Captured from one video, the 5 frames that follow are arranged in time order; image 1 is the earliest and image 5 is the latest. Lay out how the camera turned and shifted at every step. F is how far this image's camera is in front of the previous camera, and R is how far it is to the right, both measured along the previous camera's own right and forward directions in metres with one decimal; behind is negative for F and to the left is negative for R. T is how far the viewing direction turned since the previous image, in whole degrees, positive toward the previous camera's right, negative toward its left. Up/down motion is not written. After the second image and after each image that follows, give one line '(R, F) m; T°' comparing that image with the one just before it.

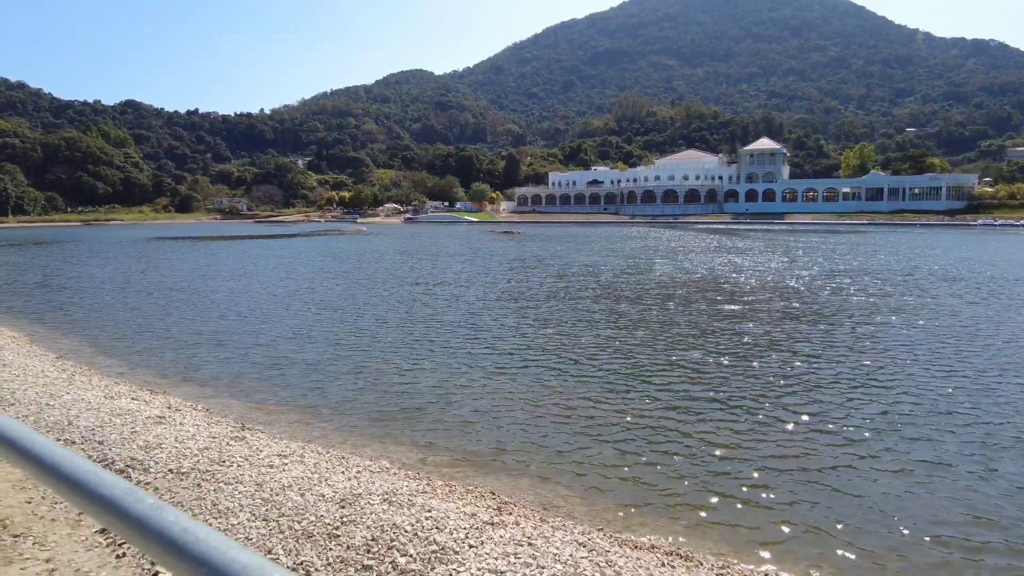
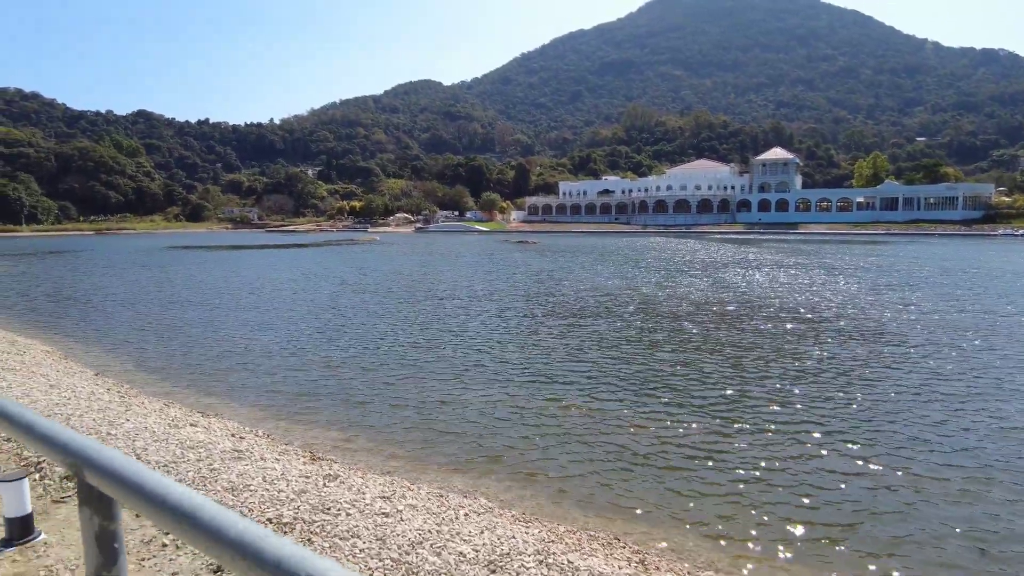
(-1.3, +0.9) m; -1°
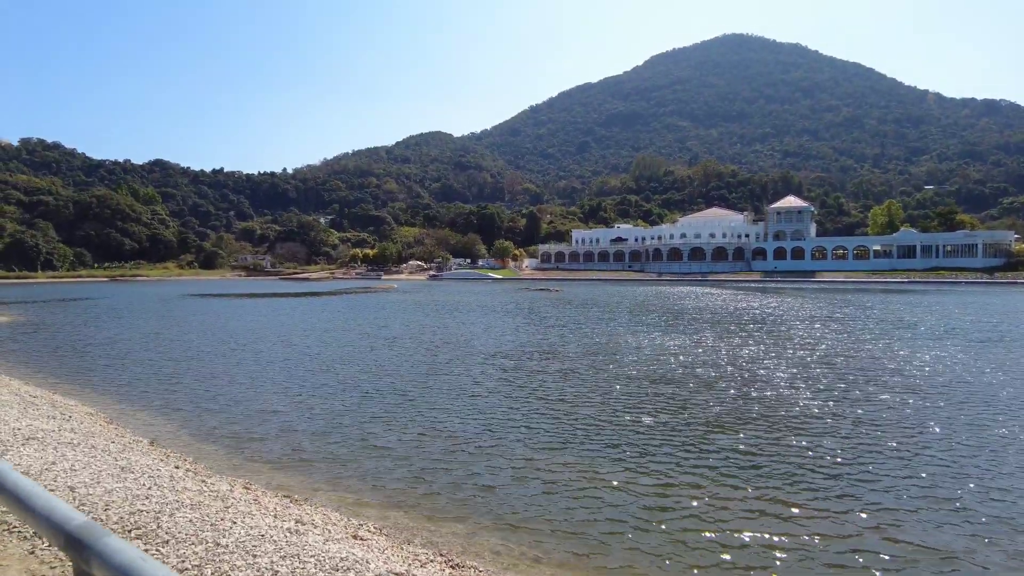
(-2.1, +1.7) m; -1°
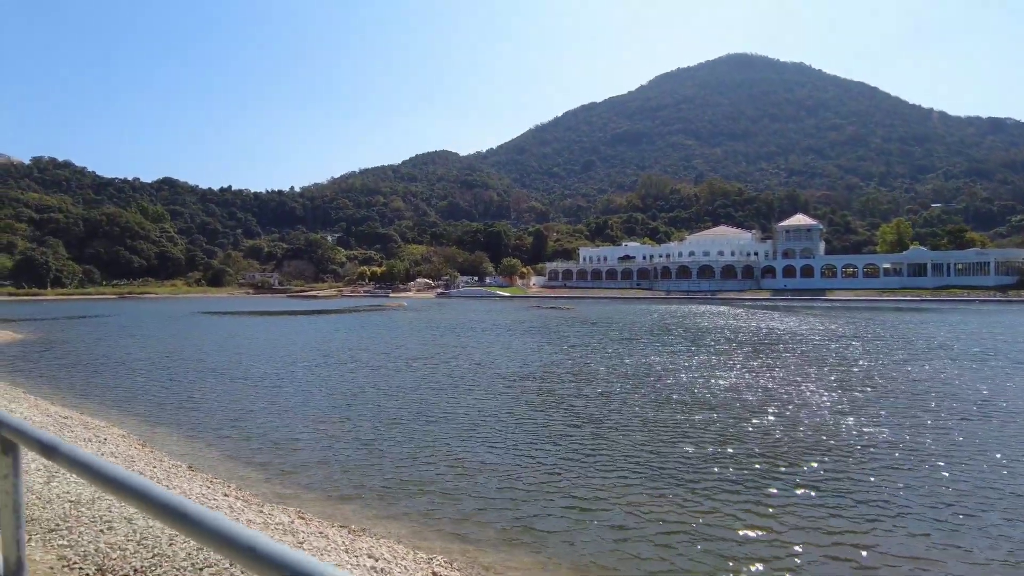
(-1.0, +0.5) m; 0°
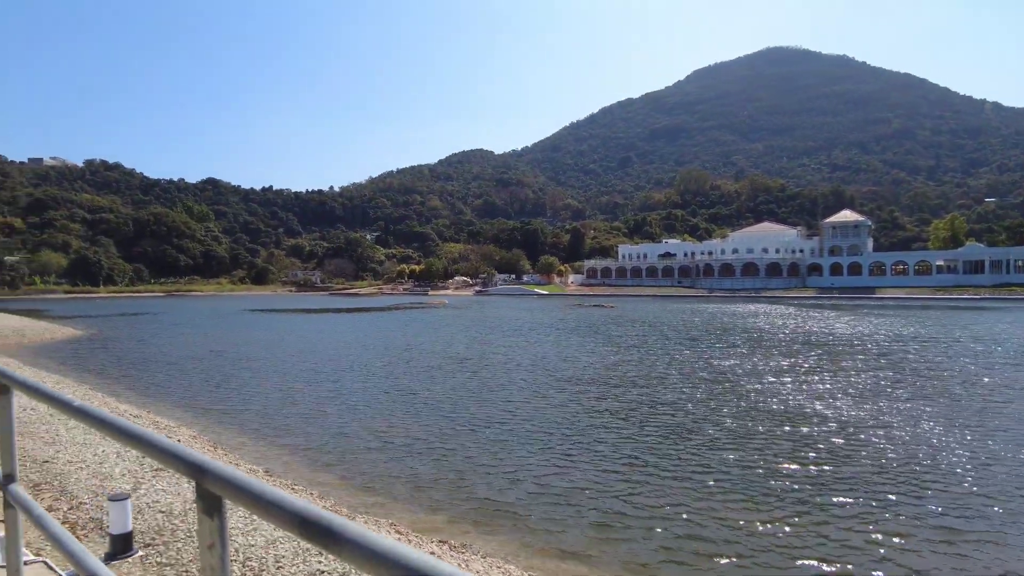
(-1.1, +0.8) m; -3°
